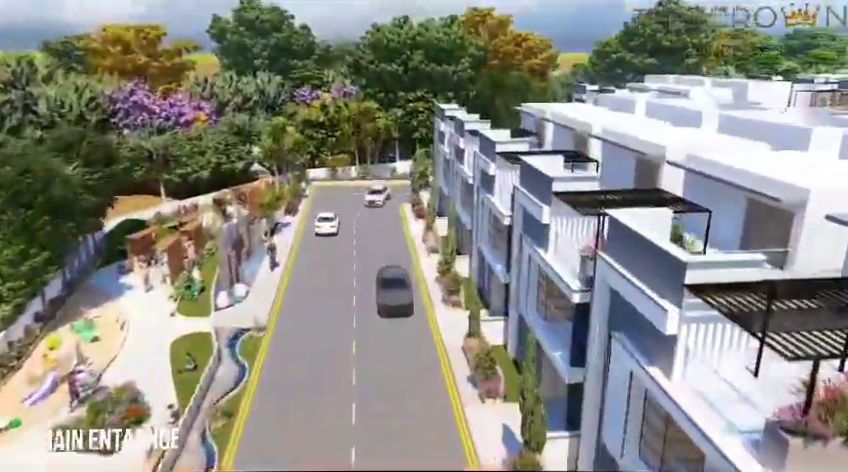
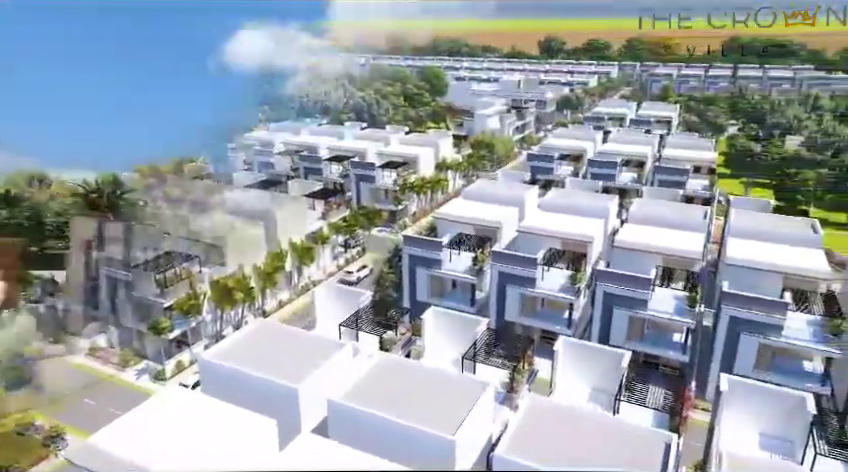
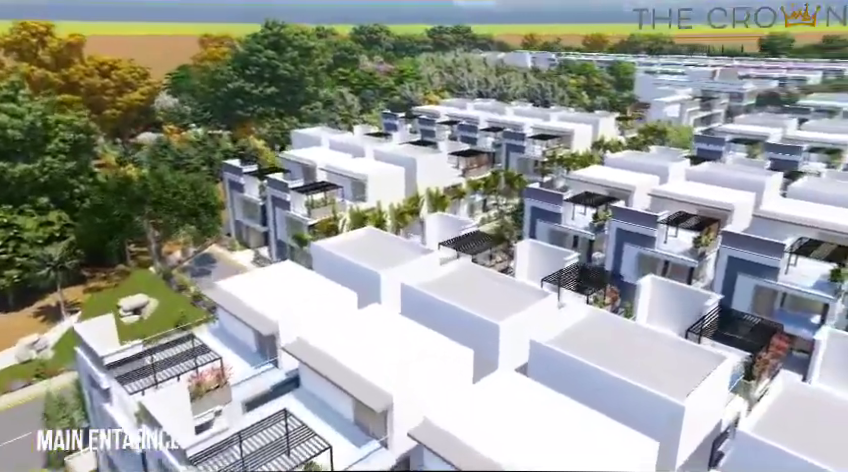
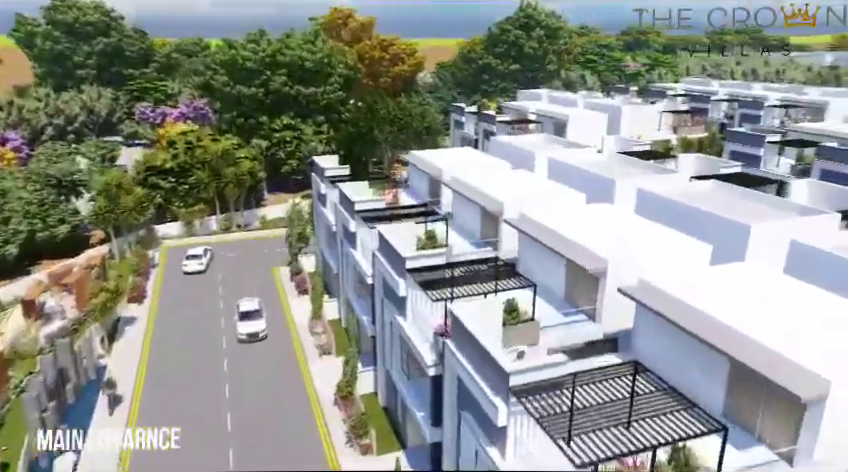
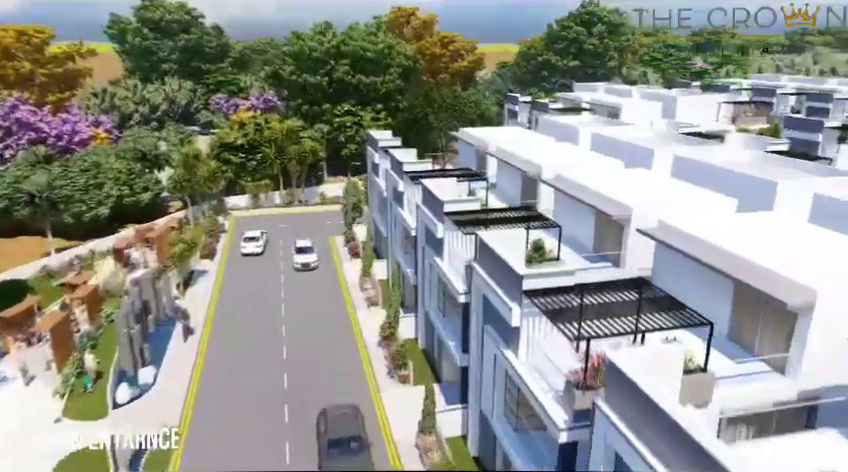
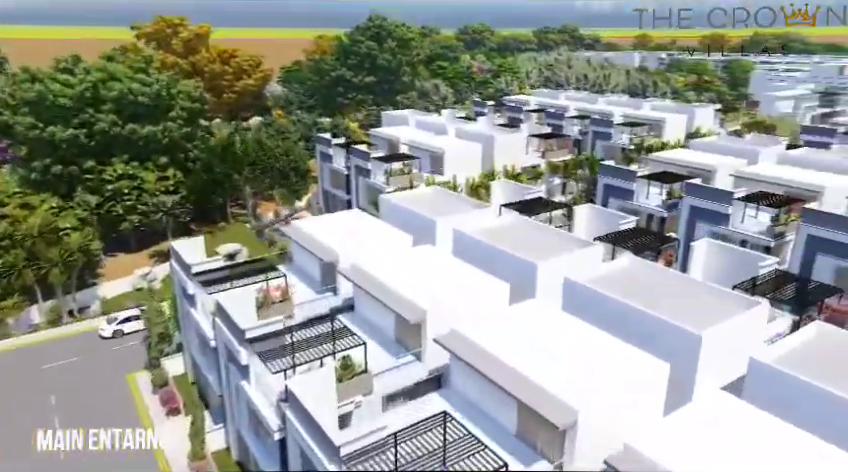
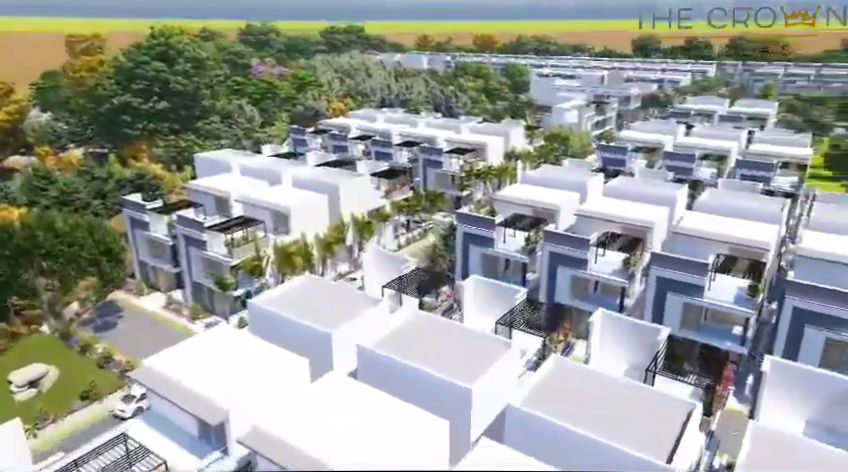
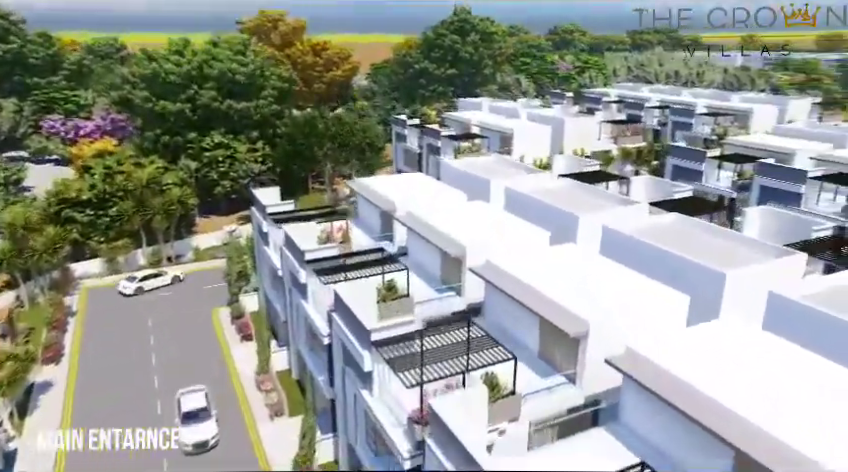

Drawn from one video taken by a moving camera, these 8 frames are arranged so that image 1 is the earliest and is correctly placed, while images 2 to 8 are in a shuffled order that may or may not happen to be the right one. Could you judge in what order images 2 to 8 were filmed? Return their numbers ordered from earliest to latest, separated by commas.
5, 4, 8, 6, 3, 7, 2
